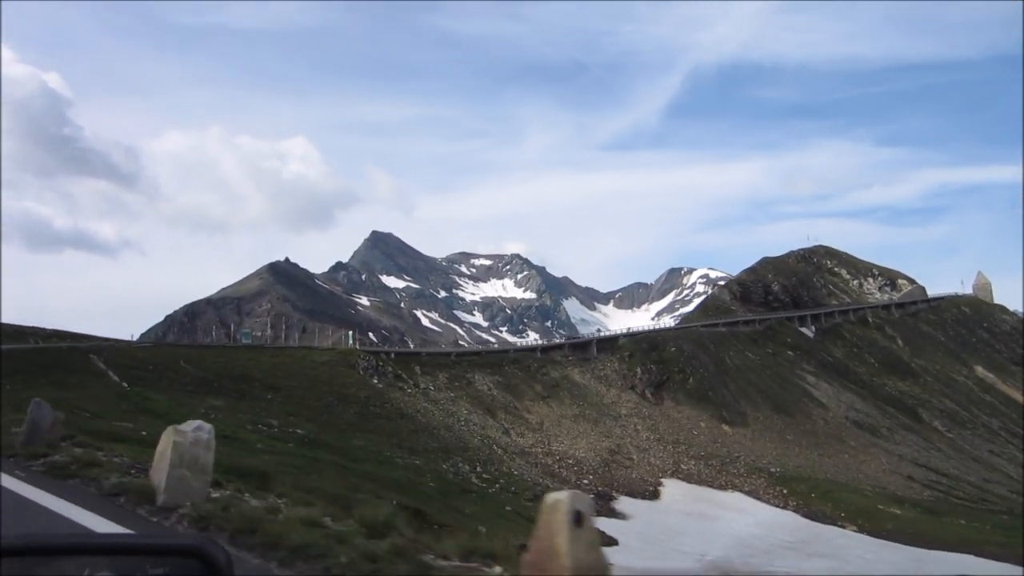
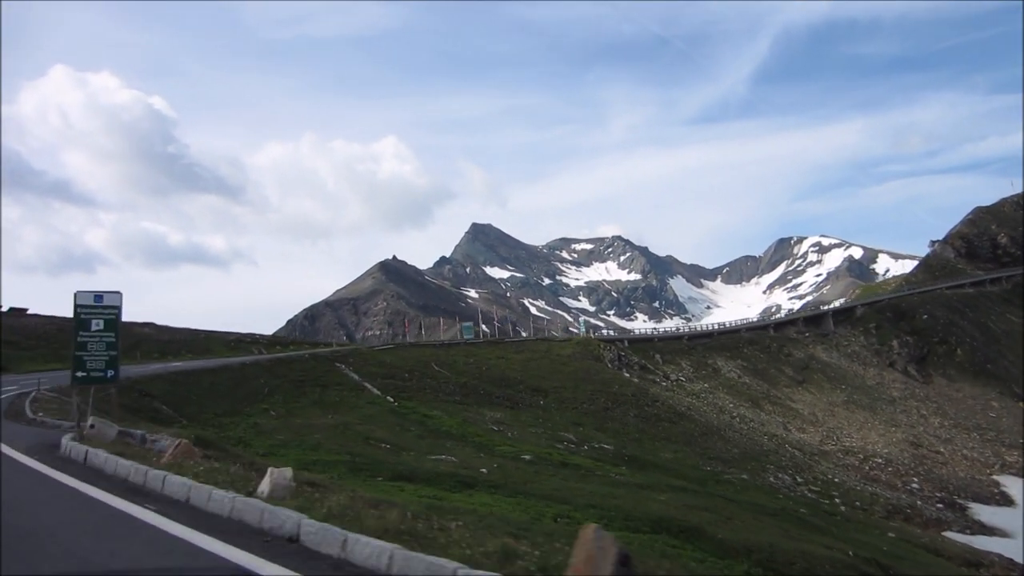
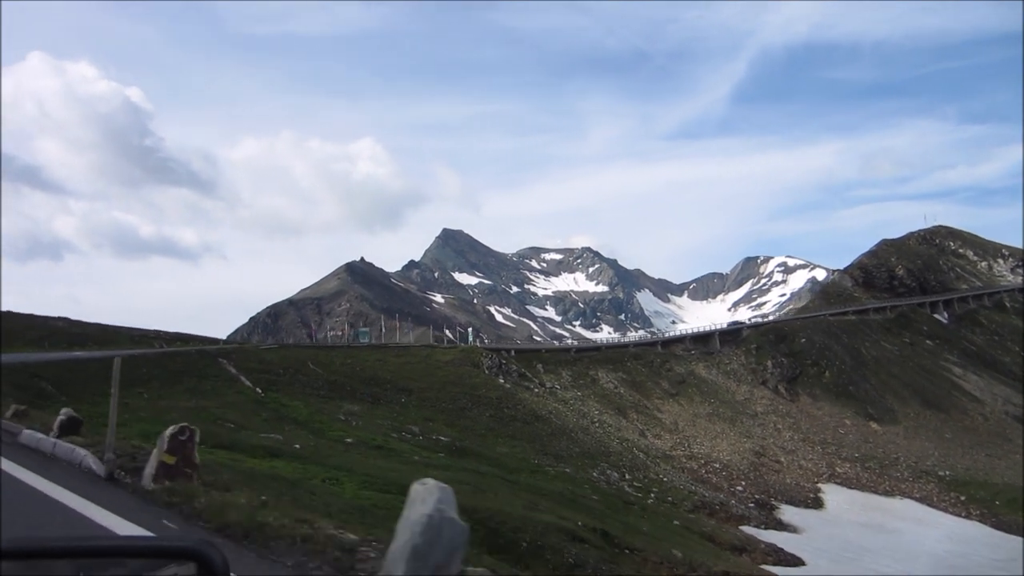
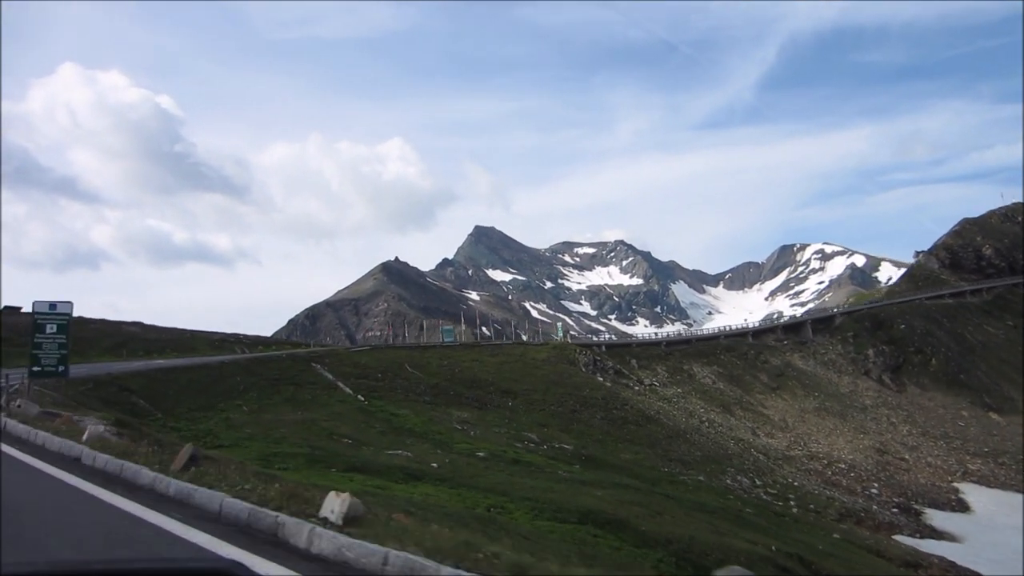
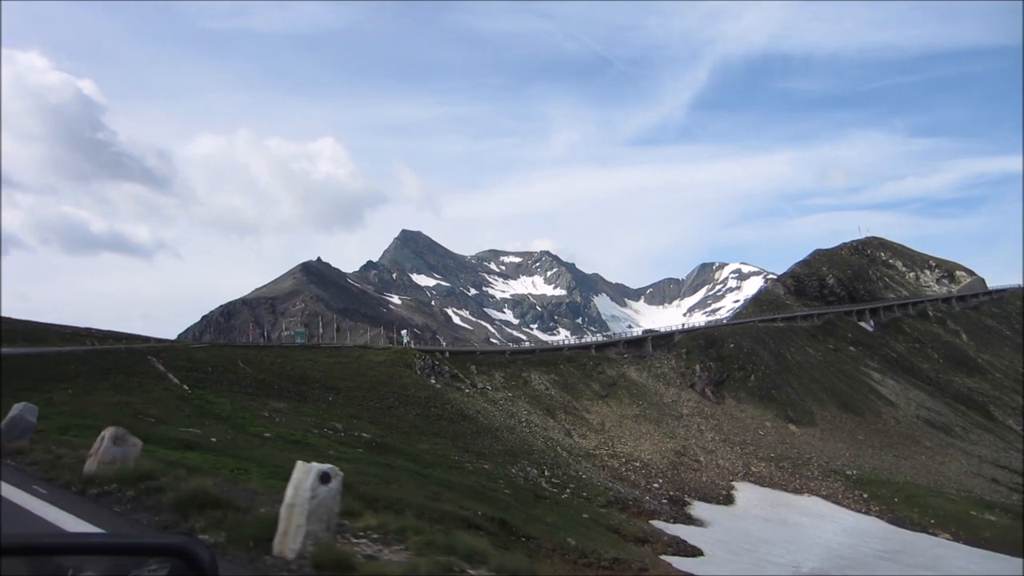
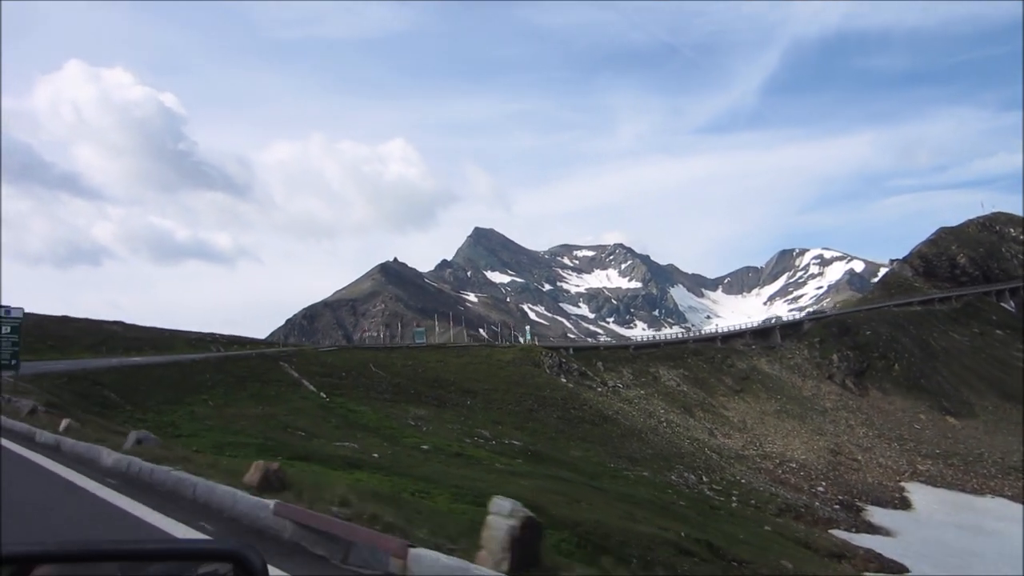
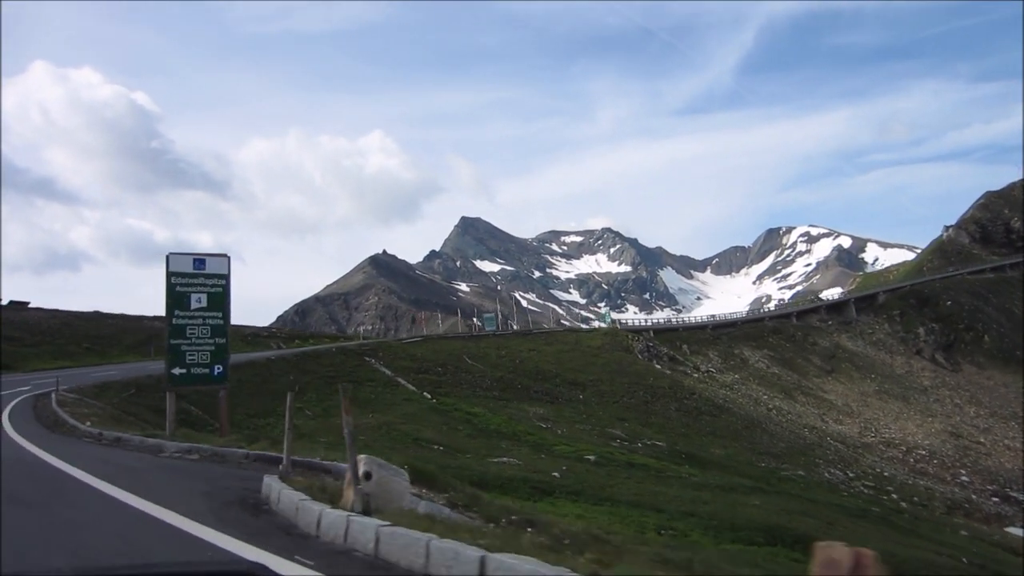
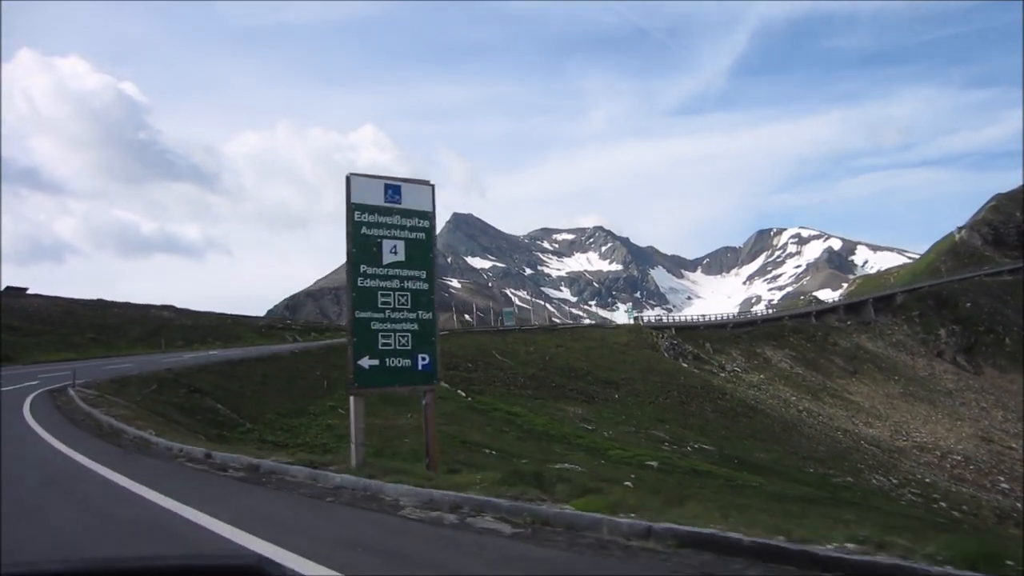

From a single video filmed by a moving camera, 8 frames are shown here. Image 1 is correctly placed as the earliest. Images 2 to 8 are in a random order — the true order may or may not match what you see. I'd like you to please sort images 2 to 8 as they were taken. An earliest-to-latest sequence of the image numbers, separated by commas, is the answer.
5, 3, 6, 4, 2, 7, 8
